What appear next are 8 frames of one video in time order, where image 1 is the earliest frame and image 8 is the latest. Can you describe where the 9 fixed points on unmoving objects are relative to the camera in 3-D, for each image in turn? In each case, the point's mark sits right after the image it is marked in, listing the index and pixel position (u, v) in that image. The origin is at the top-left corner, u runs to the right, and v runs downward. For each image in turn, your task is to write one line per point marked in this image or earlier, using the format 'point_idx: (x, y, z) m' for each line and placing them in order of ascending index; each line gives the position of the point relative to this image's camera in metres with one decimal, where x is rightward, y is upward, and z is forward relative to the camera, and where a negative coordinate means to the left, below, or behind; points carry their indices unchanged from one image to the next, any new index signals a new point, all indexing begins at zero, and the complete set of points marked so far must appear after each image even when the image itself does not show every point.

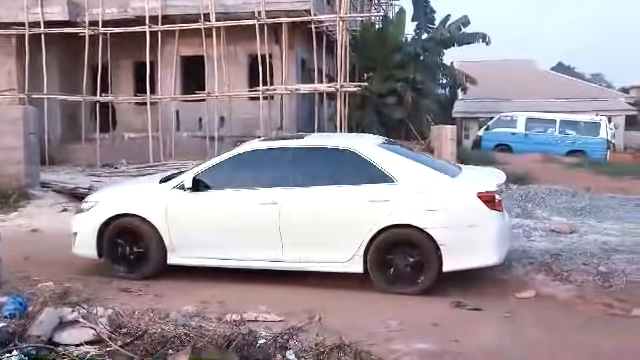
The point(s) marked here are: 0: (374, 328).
0: (+0.4, -1.1, +5.9) m
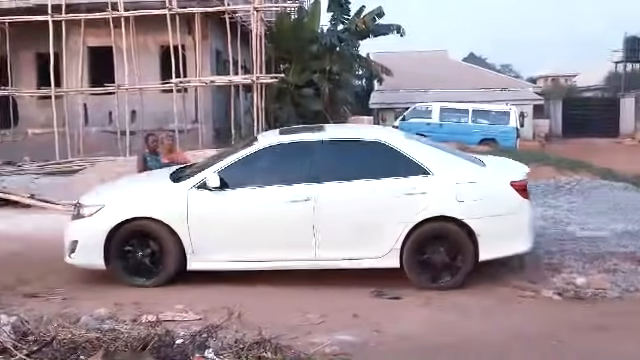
0: (-0.2, -1.1, +5.8) m
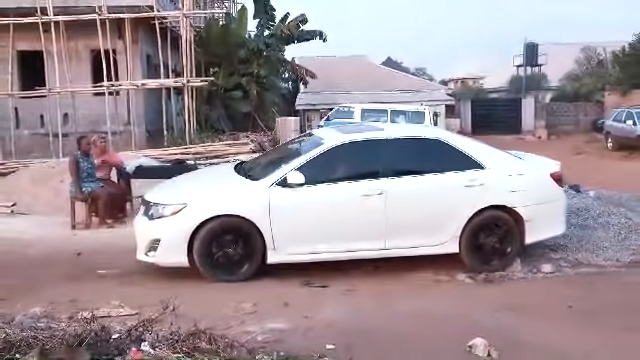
0: (-0.7, -1.1, +6.1) m
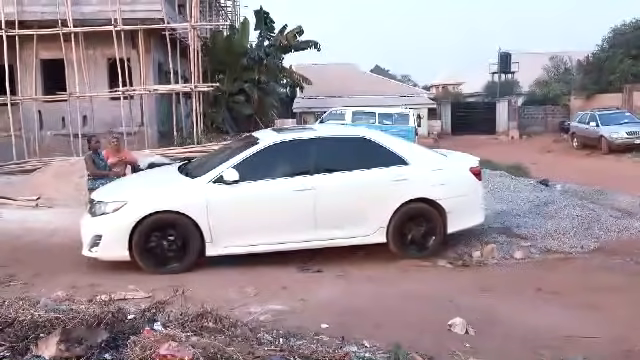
0: (-0.8, -1.0, +6.8) m
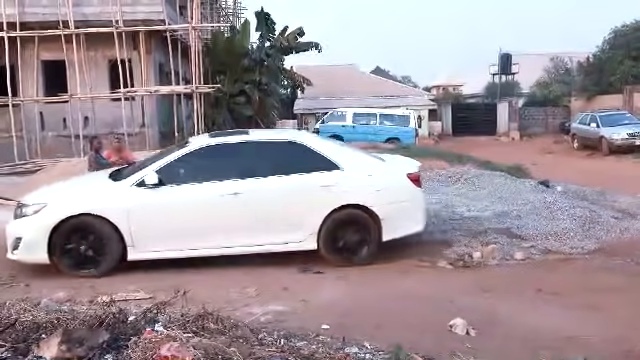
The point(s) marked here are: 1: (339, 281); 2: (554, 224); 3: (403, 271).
0: (-0.8, -1.0, +6.8) m
1: (+0.2, -1.0, +7.2) m
2: (+2.8, -0.5, +9.0) m
3: (+0.8, -0.9, +7.6) m
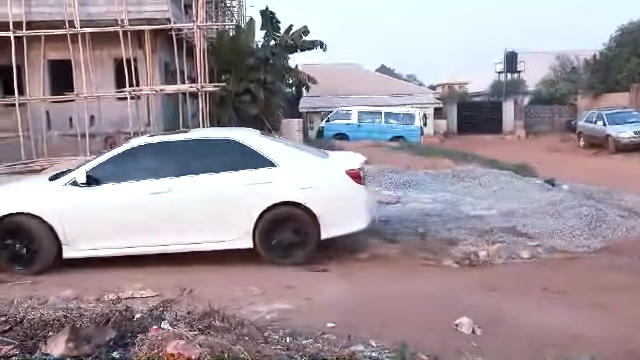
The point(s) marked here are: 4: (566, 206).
0: (-0.7, -1.0, +6.8) m
1: (+0.2, -0.9, +7.2) m
2: (+2.9, -0.5, +9.0) m
3: (+0.9, -0.9, +7.6) m
4: (+3.2, -0.3, +9.9) m
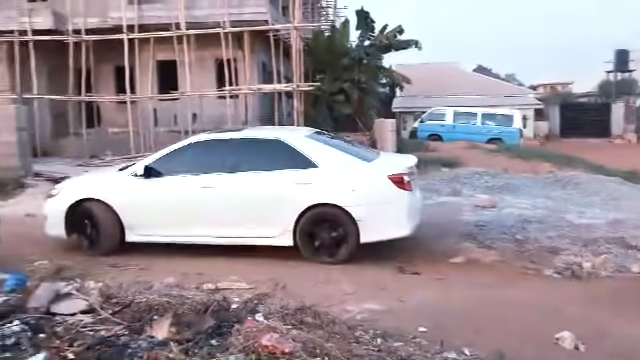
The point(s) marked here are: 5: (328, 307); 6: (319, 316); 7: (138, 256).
0: (+0.1, -1.0, +6.9) m
1: (+1.1, -1.0, +7.1) m
2: (+4.1, -0.6, +8.2) m
3: (+1.8, -0.9, +7.2) m
4: (+4.7, -0.4, +9.0) m
5: (0.0, -1.1, +6.5) m
6: (-0.1, -1.1, +6.2) m
7: (-1.9, -0.8, +8.1) m
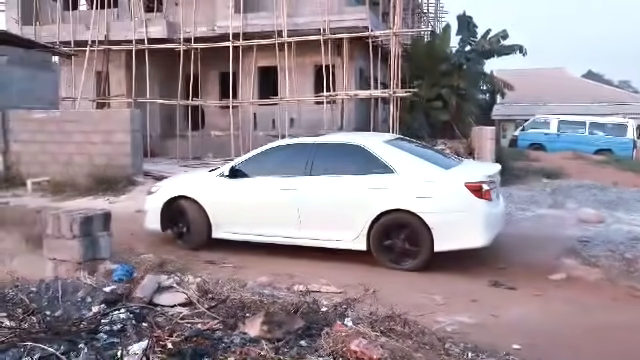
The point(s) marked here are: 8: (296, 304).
0: (+0.9, -1.1, +6.7) m
1: (+1.9, -1.1, +6.7) m
2: (+5.1, -0.8, +7.4) m
3: (+2.7, -1.1, +6.8) m
4: (+5.8, -0.7, +8.1) m
5: (+0.8, -1.1, +6.4) m
6: (+0.6, -1.2, +6.1) m
7: (-0.9, -0.8, +8.2) m
8: (-0.3, -1.1, +6.3) m
